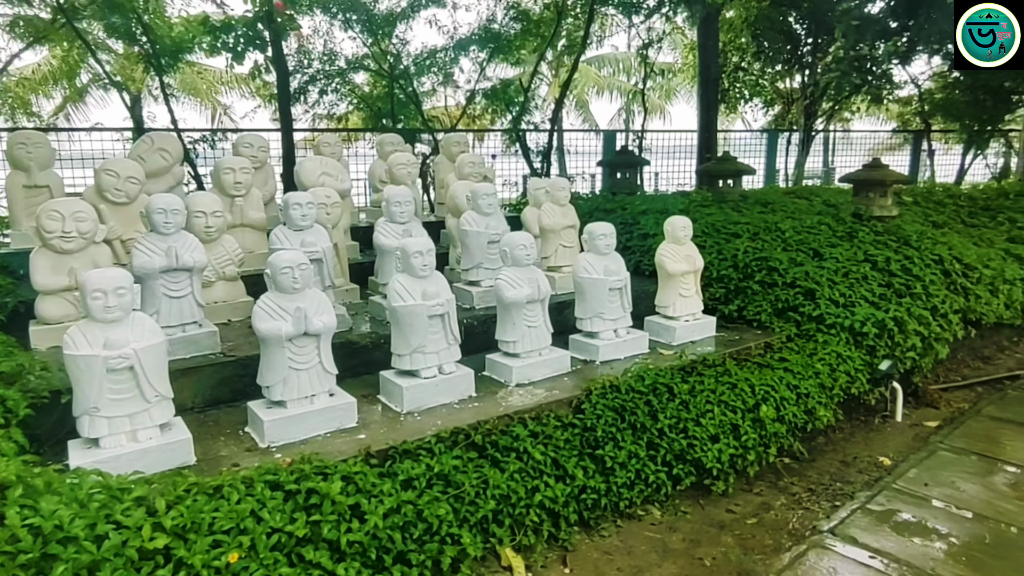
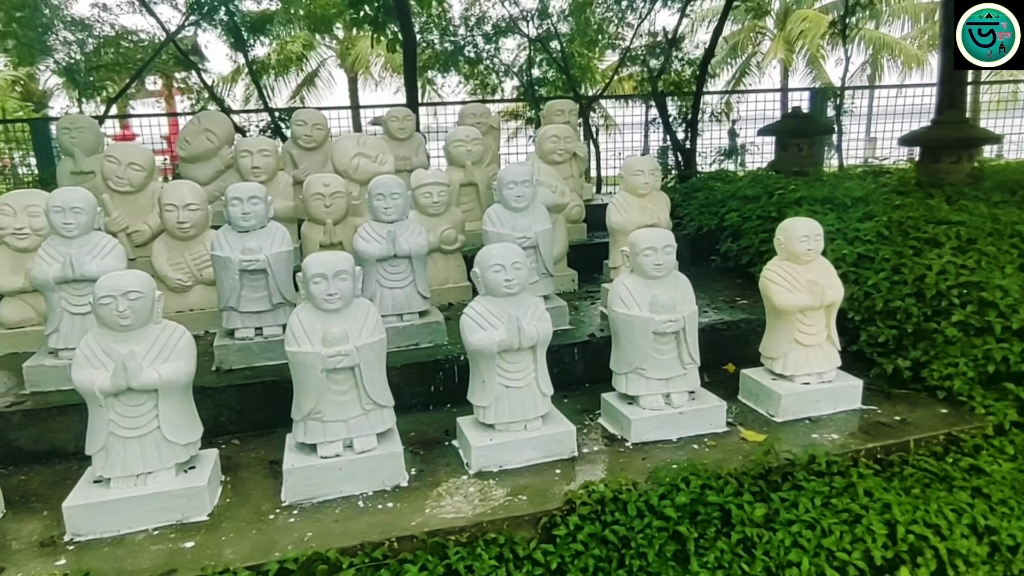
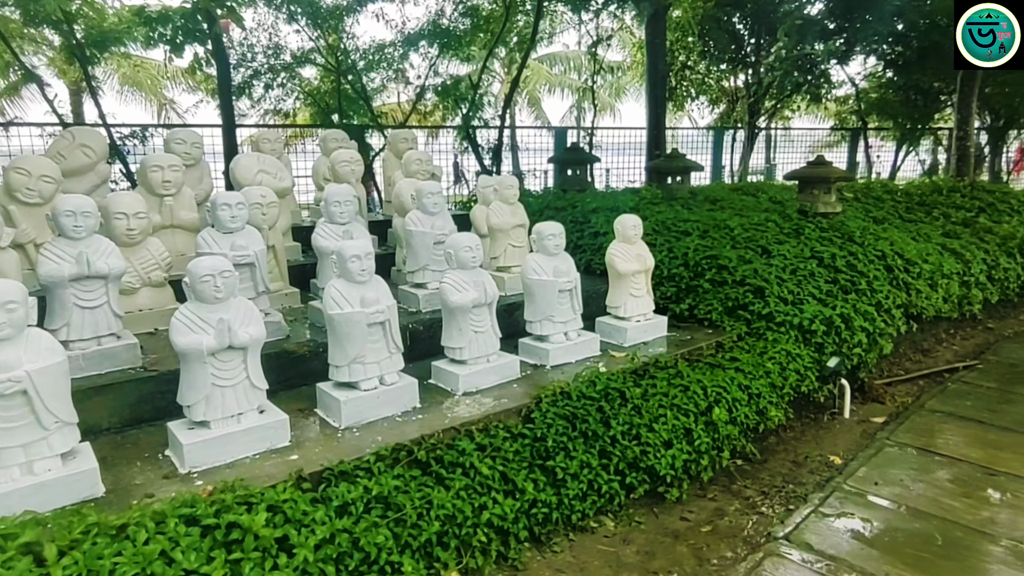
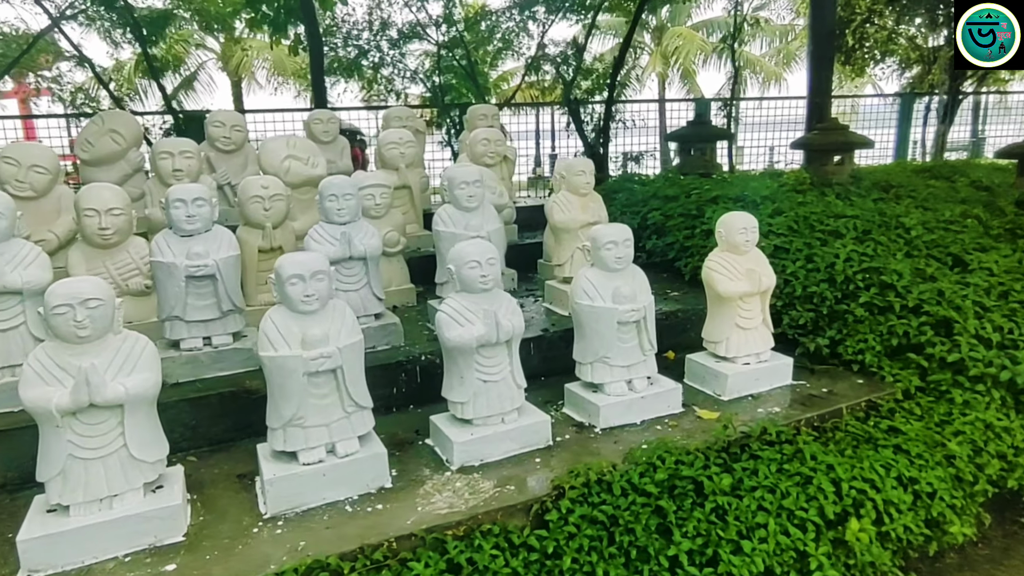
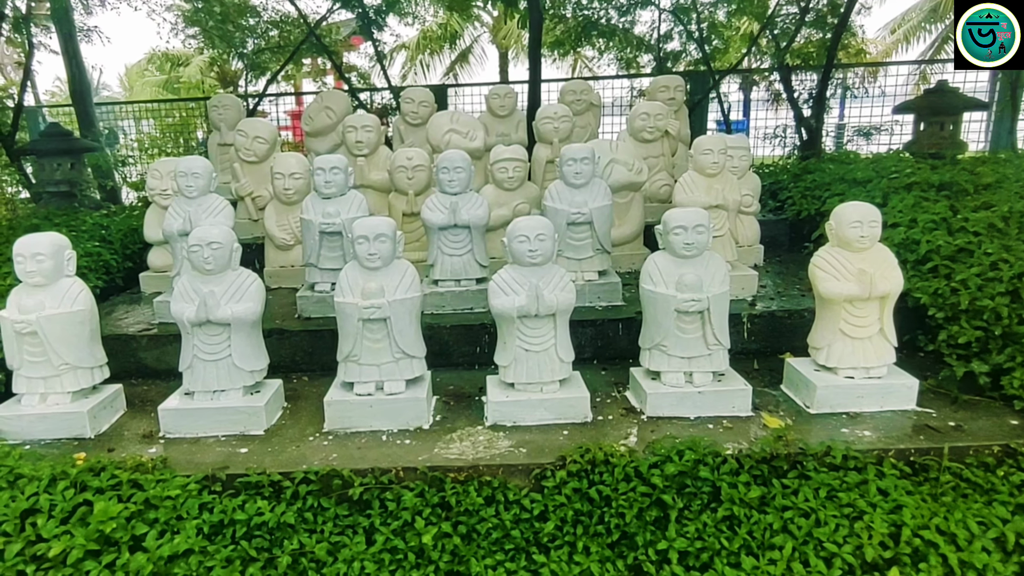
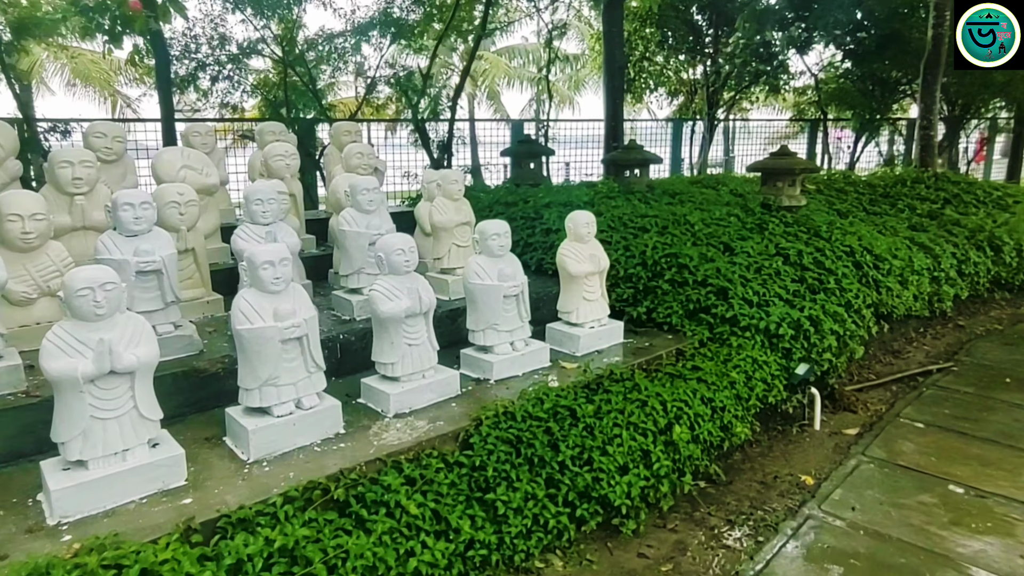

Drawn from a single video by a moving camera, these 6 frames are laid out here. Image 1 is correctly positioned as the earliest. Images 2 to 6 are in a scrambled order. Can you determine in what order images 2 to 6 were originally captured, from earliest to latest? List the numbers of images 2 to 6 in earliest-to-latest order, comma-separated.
3, 6, 4, 2, 5
